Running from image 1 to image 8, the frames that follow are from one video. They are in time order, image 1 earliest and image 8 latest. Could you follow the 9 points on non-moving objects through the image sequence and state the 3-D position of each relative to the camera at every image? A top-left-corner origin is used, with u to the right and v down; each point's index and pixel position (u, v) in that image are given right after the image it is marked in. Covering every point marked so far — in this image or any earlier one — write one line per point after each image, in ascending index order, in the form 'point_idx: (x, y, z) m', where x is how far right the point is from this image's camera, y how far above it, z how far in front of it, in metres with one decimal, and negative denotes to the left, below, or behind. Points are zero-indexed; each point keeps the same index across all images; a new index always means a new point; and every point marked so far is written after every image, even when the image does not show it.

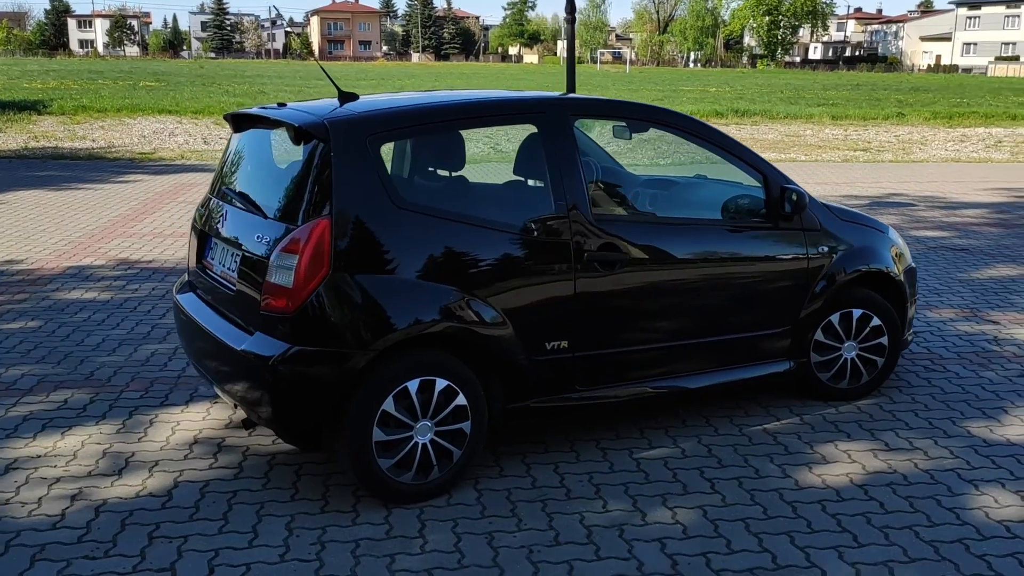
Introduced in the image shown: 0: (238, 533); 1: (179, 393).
0: (-1.1, -1.0, +3.8) m
1: (-1.8, -0.6, +5.4) m
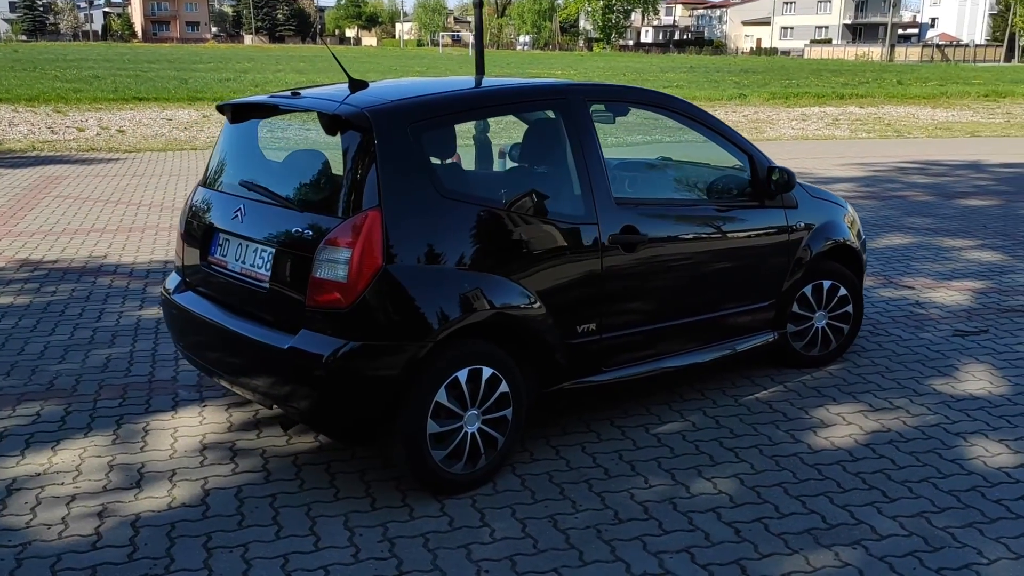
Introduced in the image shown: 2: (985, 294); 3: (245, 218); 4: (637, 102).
0: (-0.8, -0.9, +3.7) m
1: (-1.8, -0.6, +5.1) m
2: (+3.6, 0.0, +7.4) m
3: (-1.1, +0.3, +4.1) m
4: (+0.7, +0.9, +4.9) m
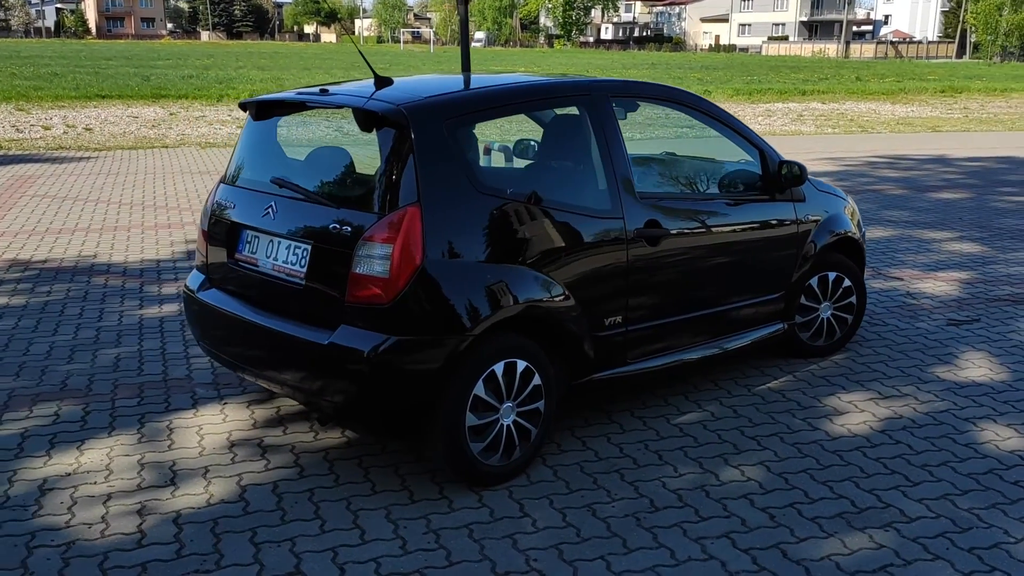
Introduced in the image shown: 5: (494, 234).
0: (-0.6, -0.9, +3.7) m
1: (-1.7, -0.6, +5.1) m
2: (+3.6, 0.0, +7.6) m
3: (-1.0, +0.3, +4.1) m
4: (+0.8, +1.0, +5.0) m
5: (-0.3, +0.2, +3.8) m
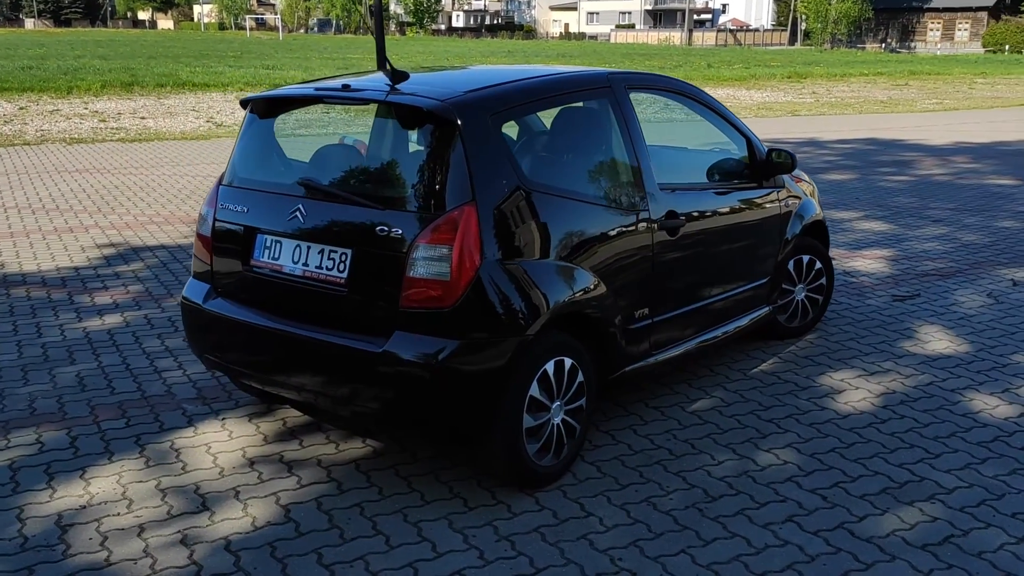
0: (-0.4, -0.9, +3.5) m
1: (-1.7, -0.6, +4.7) m
2: (+3.2, +0.2, +8.1) m
3: (-0.8, +0.3, +3.9) m
4: (+0.8, +1.0, +5.0) m
5: (-0.1, +0.2, +3.7) m
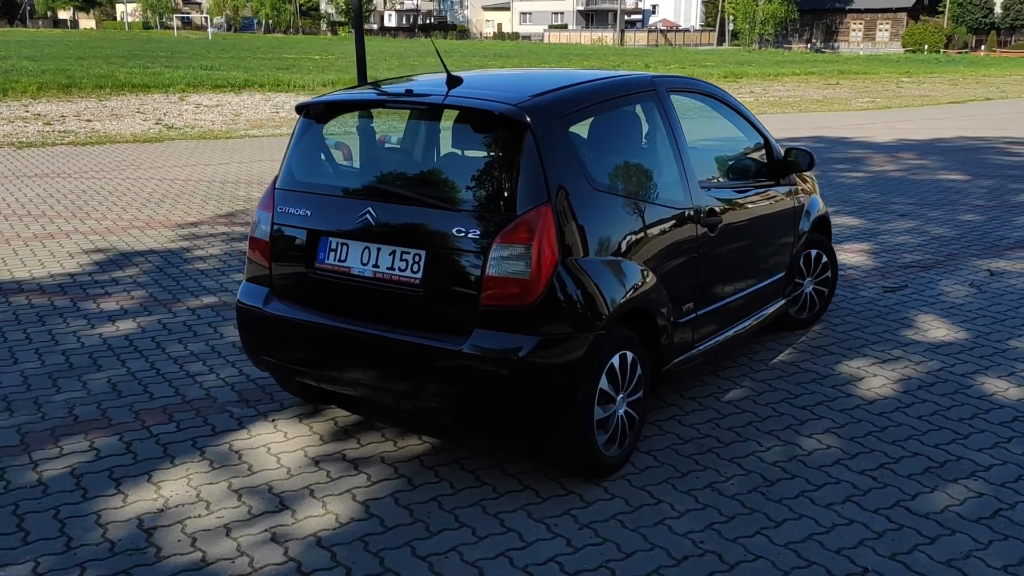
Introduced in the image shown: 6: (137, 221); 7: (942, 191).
0: (0.0, -0.9, +3.7) m
1: (-1.4, -0.6, +4.8) m
2: (+3.2, +0.3, +8.4) m
3: (-0.6, +0.3, +4.0) m
4: (+1.0, +1.0, +5.2) m
5: (+0.2, +0.2, +3.8) m
6: (-3.8, +0.7, +9.9) m
7: (+5.3, +1.2, +12.0) m
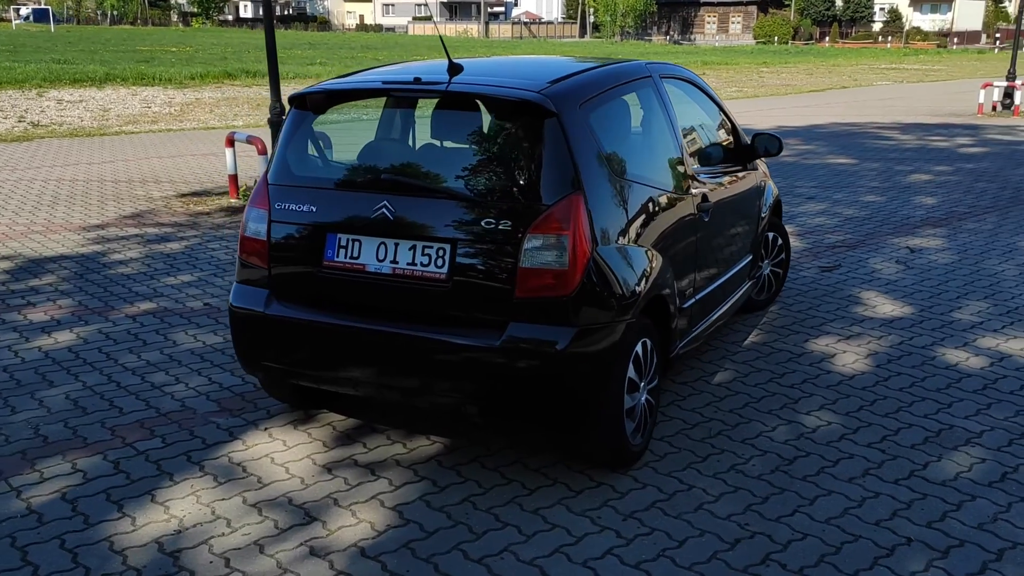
0: (+0.1, -0.9, +3.6) m
1: (-1.4, -0.7, +4.5) m
2: (+2.6, +0.5, +8.7) m
3: (-0.5, +0.3, +3.8) m
4: (+0.9, +1.1, +5.2) m
5: (+0.3, +0.3, +3.8) m
6: (-4.6, +0.6, +9.2) m
7: (+4.2, +1.5, +12.6) m
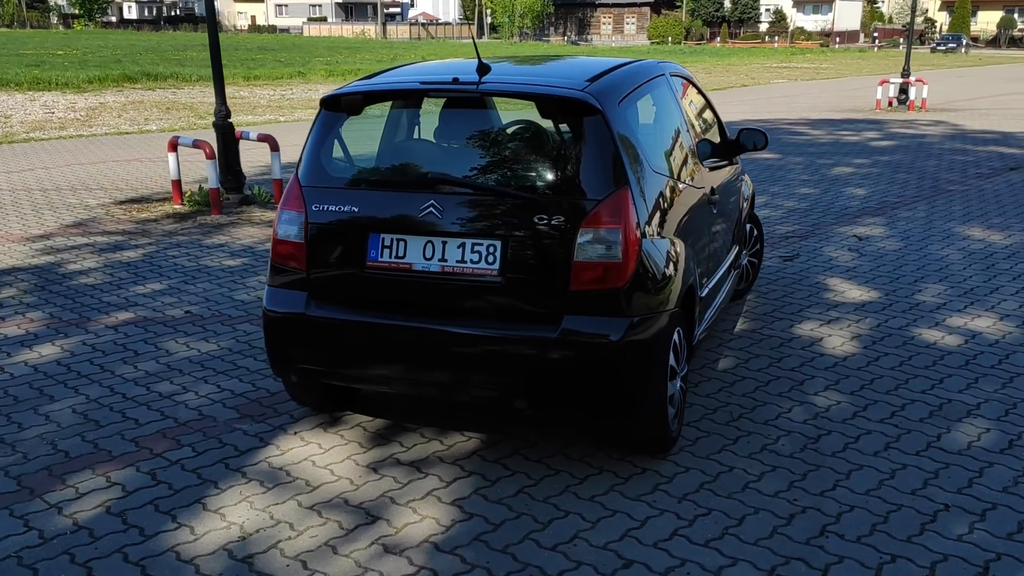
0: (+0.4, -0.9, +3.7) m
1: (-1.3, -0.7, +4.4) m
2: (+2.2, +0.6, +9.1) m
3: (-0.3, +0.3, +3.9) m
4: (+0.9, +1.2, +5.4) m
5: (+0.5, +0.3, +3.9) m
6: (-4.9, +0.5, +8.8) m
7: (+3.4, +1.6, +13.0) m
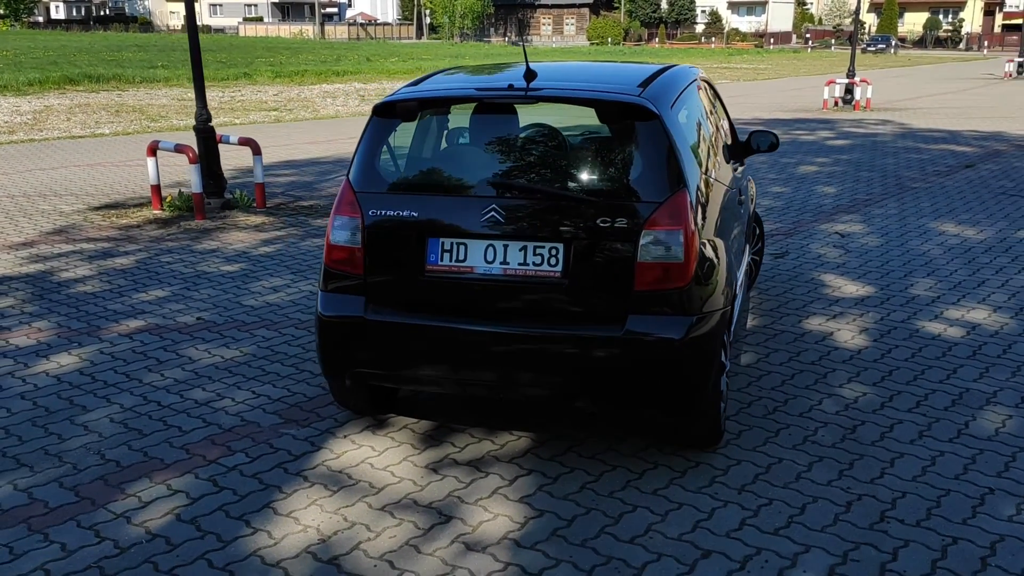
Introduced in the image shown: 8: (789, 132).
0: (+0.6, -0.9, +3.8) m
1: (-1.0, -0.7, +4.4) m
2: (+2.2, +0.6, +9.3) m
3: (0.0, +0.3, +3.9) m
4: (+1.0, +1.2, +5.5) m
5: (+0.8, +0.3, +4.0) m
6: (-5.0, +0.4, +8.6) m
7: (+3.1, +1.7, +13.3) m
8: (+5.2, +2.9, +18.2) m
